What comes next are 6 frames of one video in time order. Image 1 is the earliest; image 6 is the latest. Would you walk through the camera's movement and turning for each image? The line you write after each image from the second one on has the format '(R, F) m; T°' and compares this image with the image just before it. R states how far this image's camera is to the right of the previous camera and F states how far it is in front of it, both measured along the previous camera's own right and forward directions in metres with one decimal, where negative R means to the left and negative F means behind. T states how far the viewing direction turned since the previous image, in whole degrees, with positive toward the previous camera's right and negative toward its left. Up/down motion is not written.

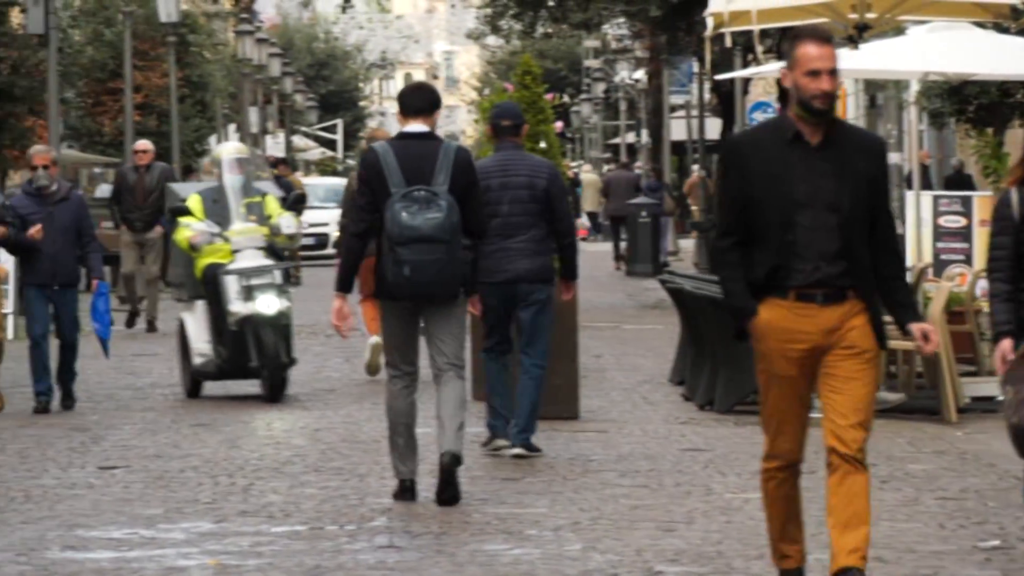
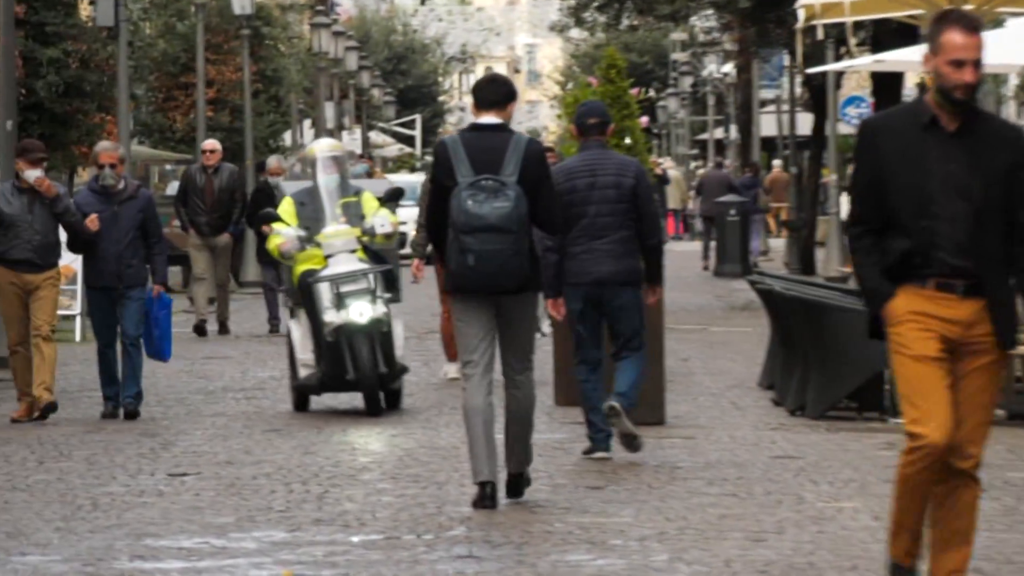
(0.0, +0.5) m; -2°
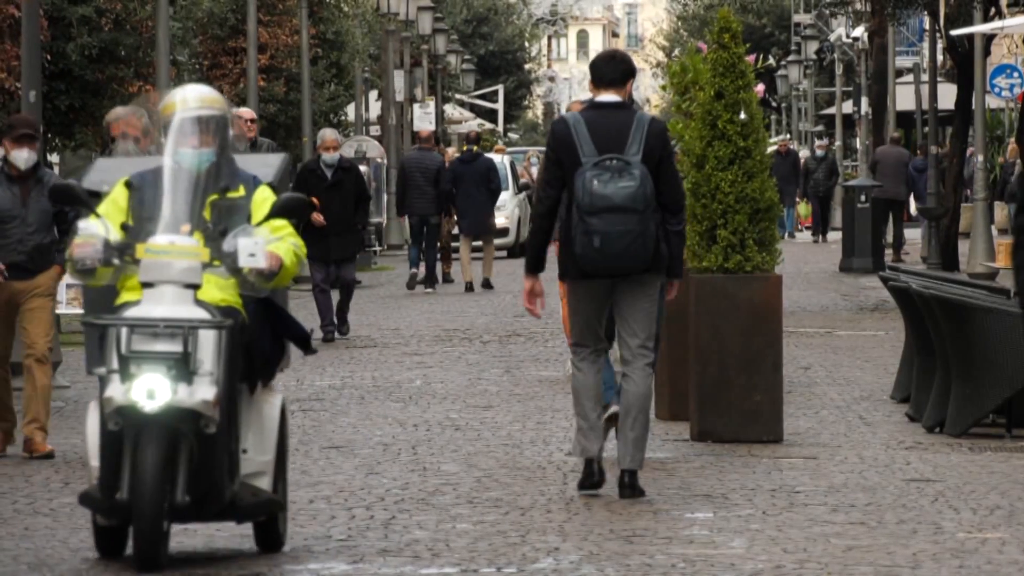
(-0.1, +1.7) m; -2°
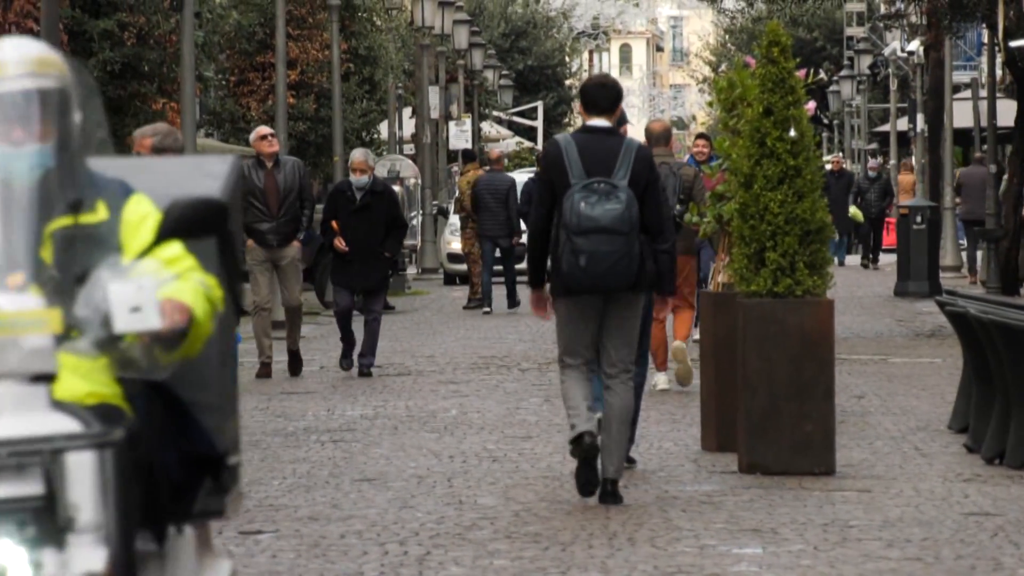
(0.0, +0.5) m; -1°
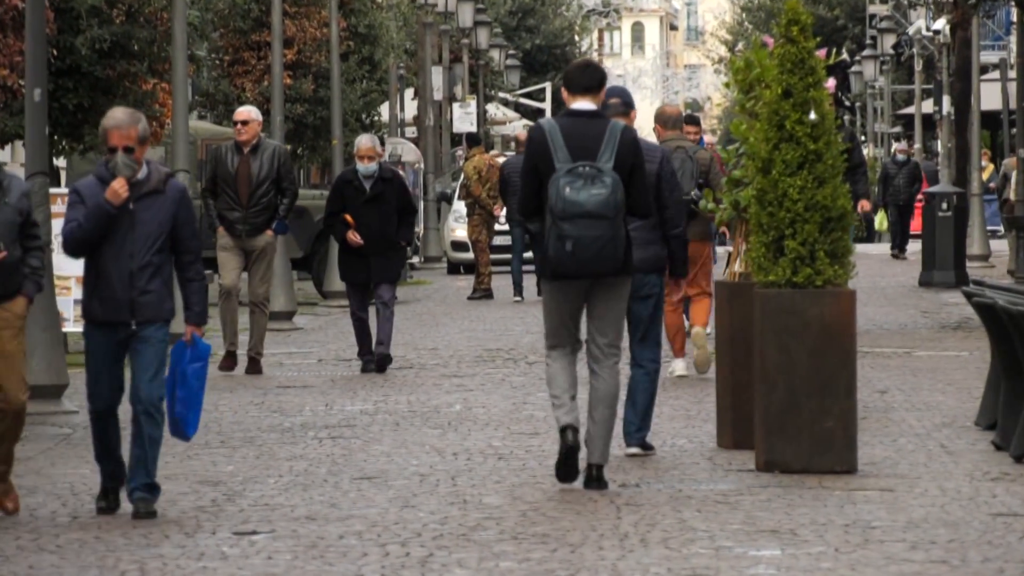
(0.0, +0.5) m; 0°
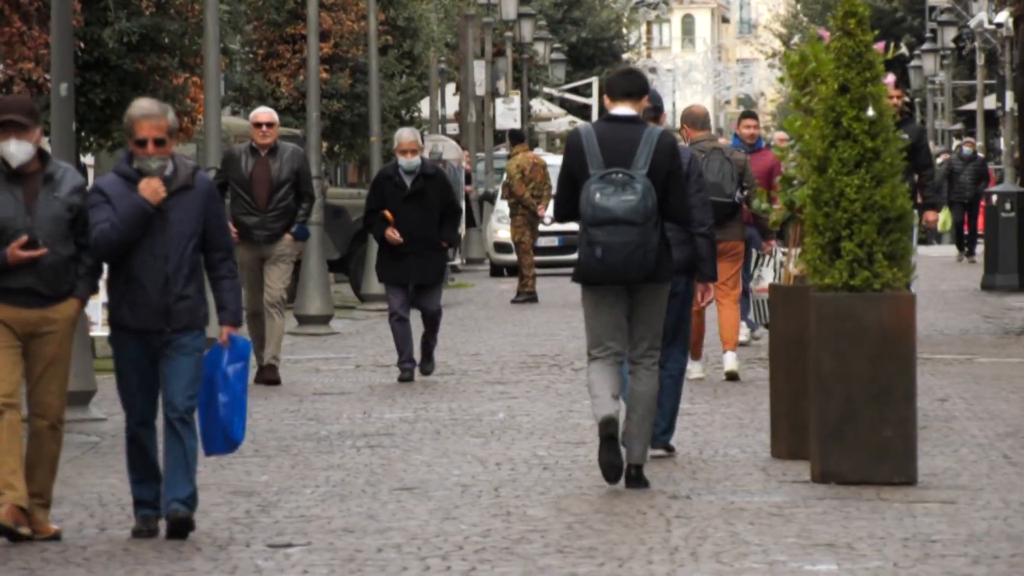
(-0.1, +0.4) m; -1°
